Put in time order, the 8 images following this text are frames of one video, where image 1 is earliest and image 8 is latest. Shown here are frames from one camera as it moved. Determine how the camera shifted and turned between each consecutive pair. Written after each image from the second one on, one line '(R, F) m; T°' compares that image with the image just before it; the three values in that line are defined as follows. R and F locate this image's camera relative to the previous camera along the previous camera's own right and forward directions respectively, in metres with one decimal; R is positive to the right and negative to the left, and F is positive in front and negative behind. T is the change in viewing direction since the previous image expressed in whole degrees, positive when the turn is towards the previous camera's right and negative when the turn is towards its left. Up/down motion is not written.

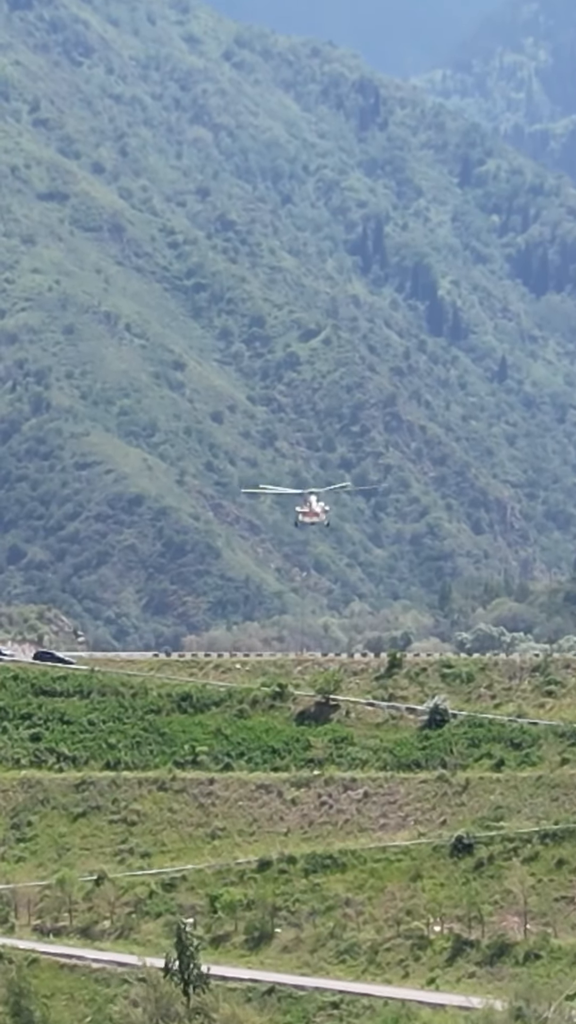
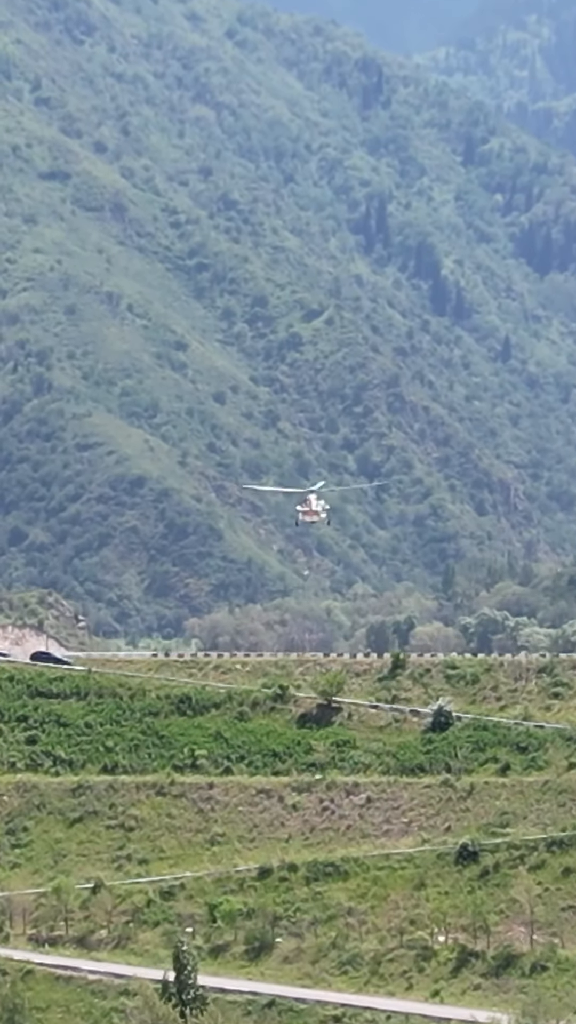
(0.0, +1.5) m; 0°
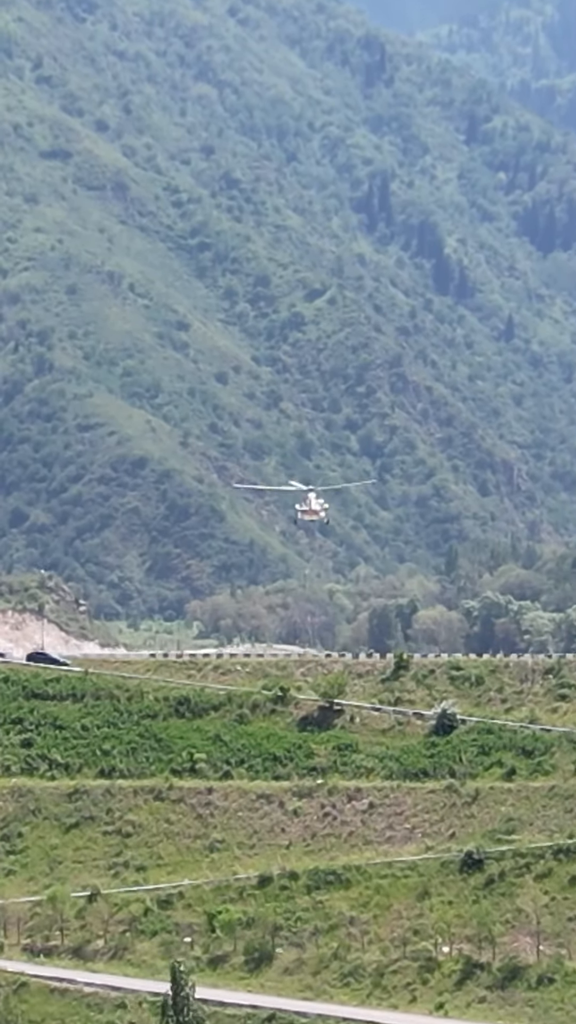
(0.0, +1.5) m; 0°
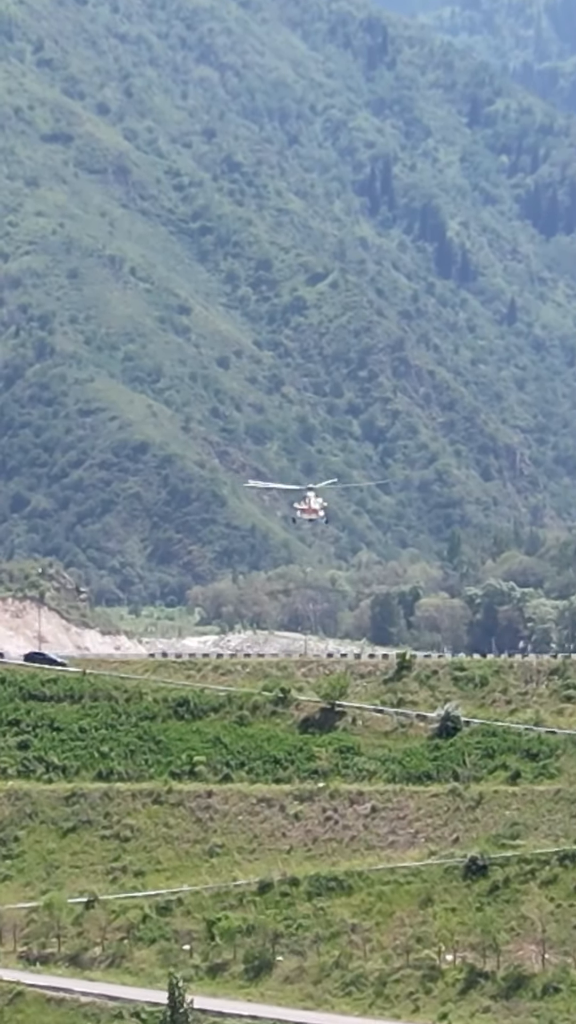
(0.0, +1.1) m; 0°
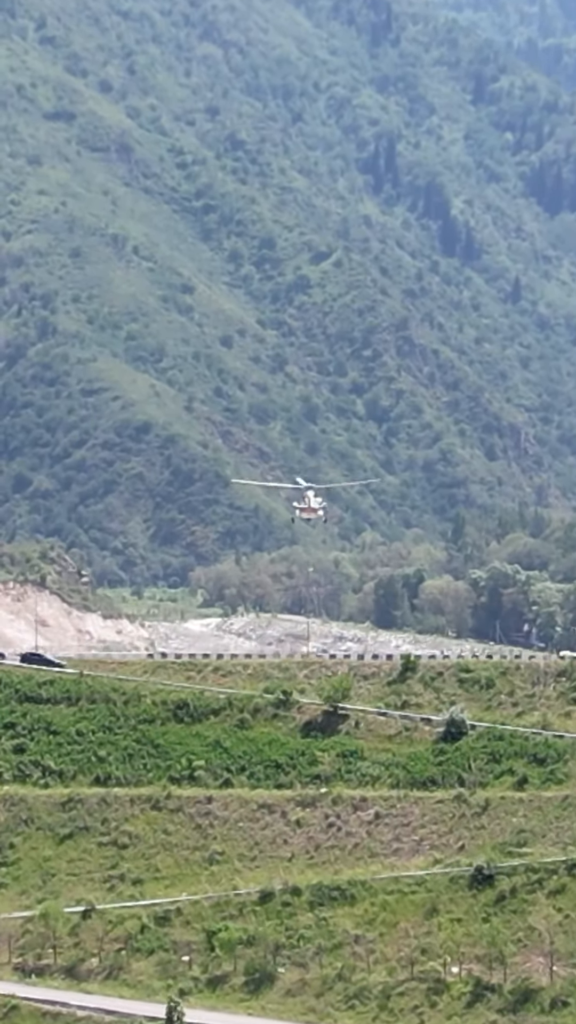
(0.0, +1.5) m; 0°
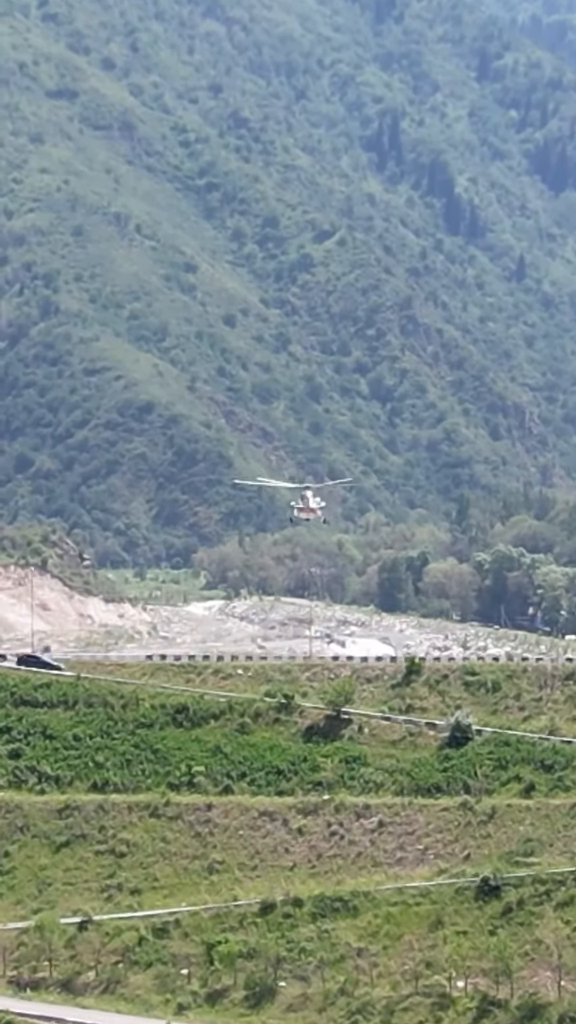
(0.0, +1.5) m; 0°
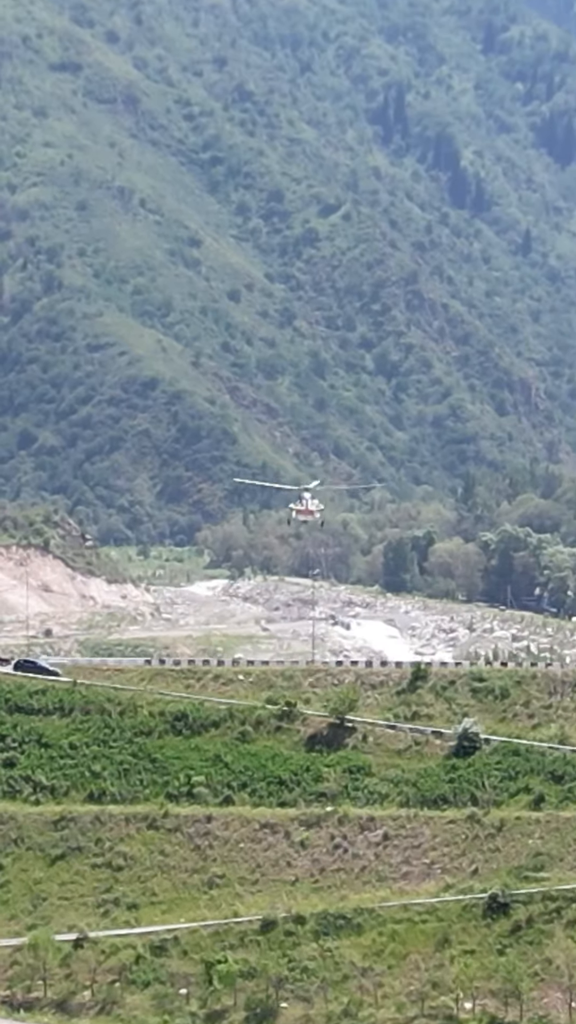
(0.0, +1.9) m; 0°
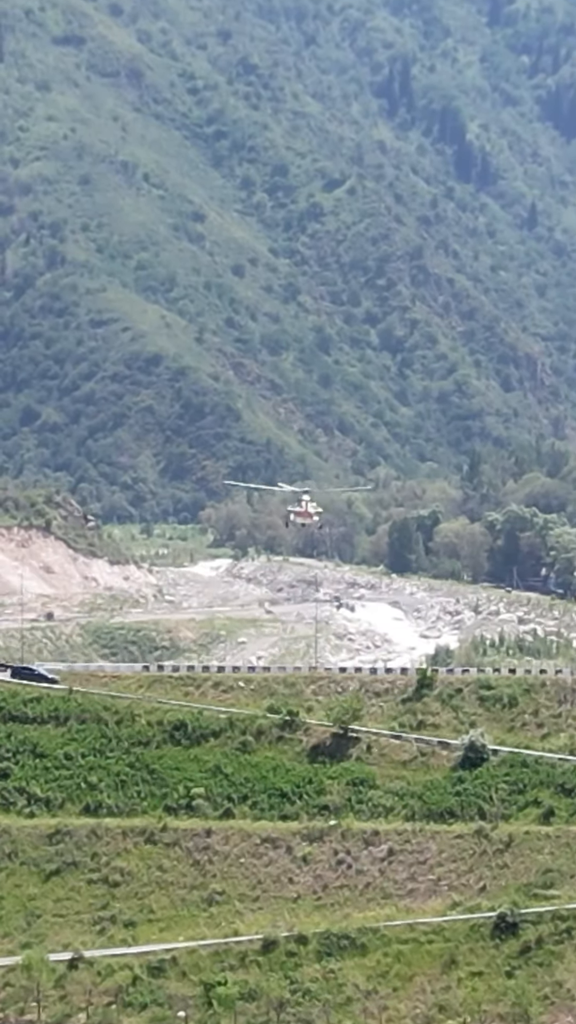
(0.0, +1.9) m; 0°
